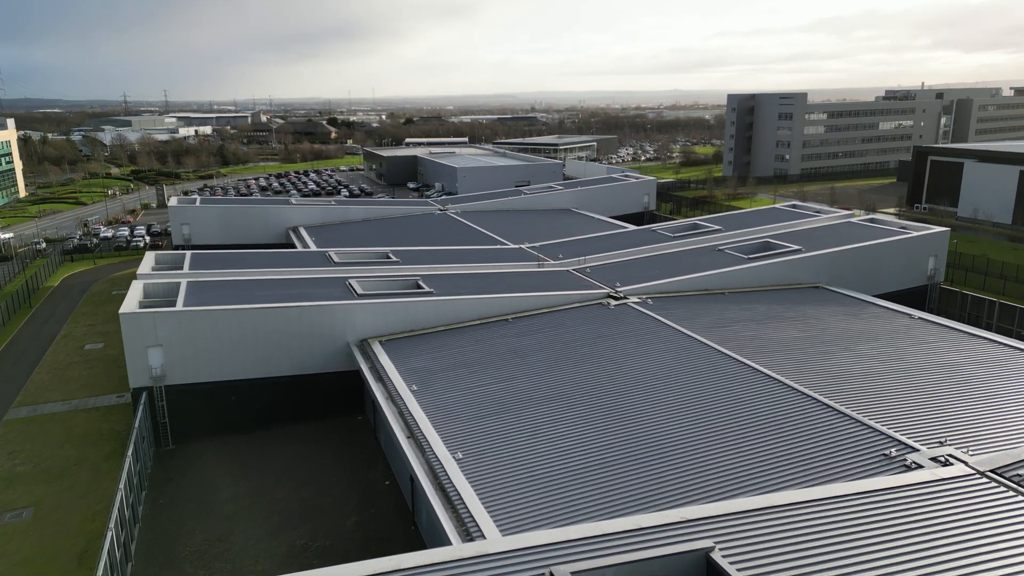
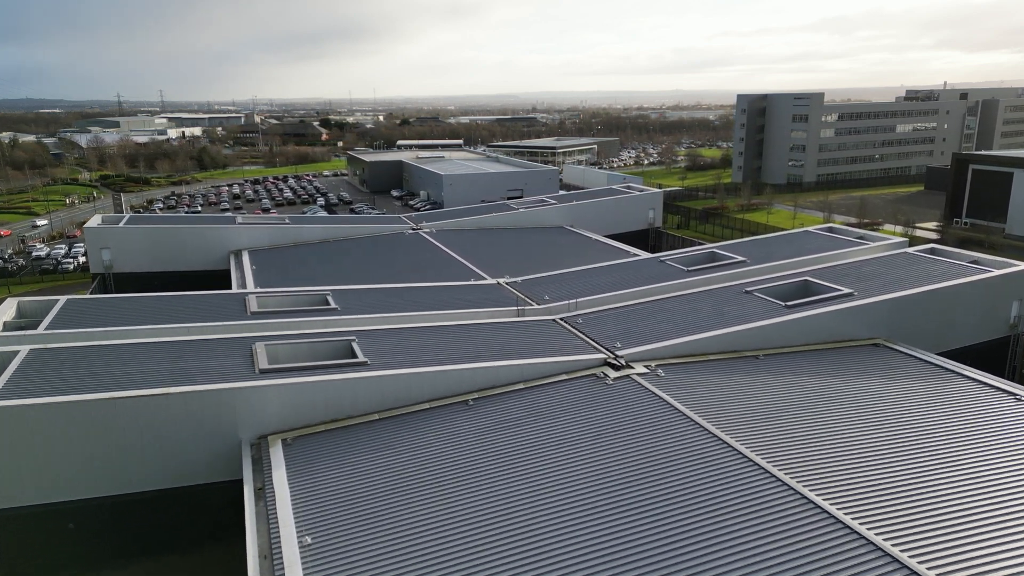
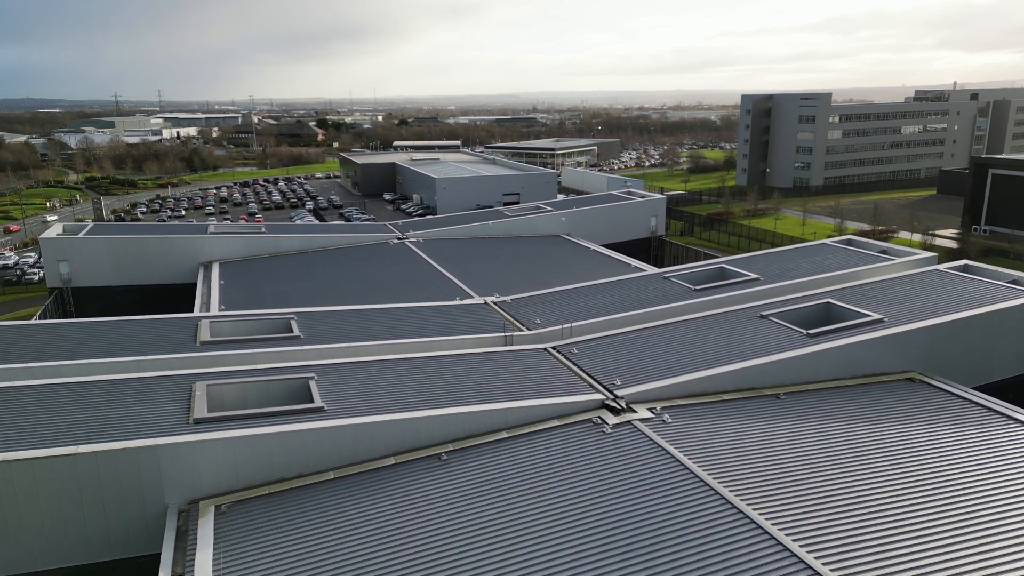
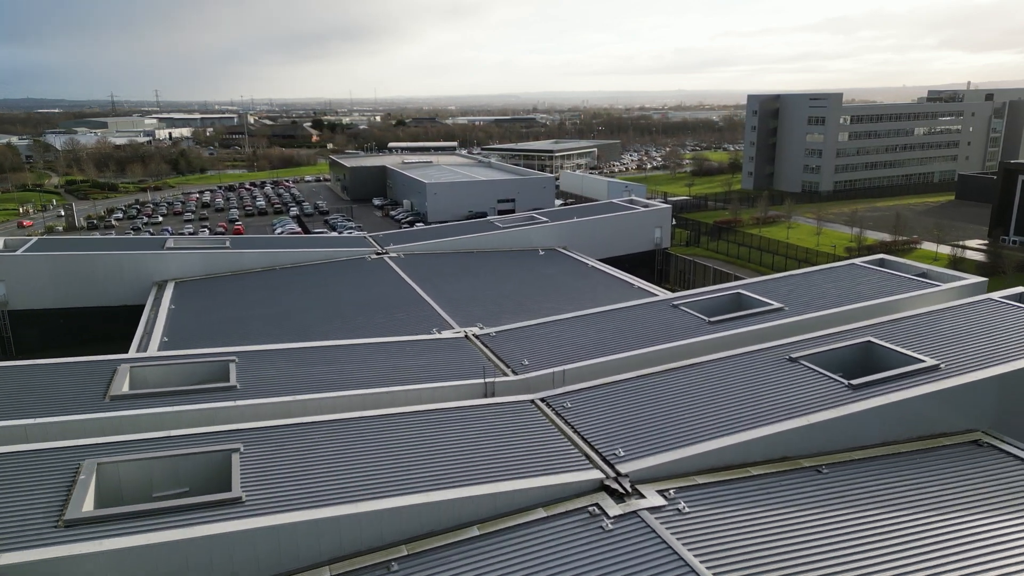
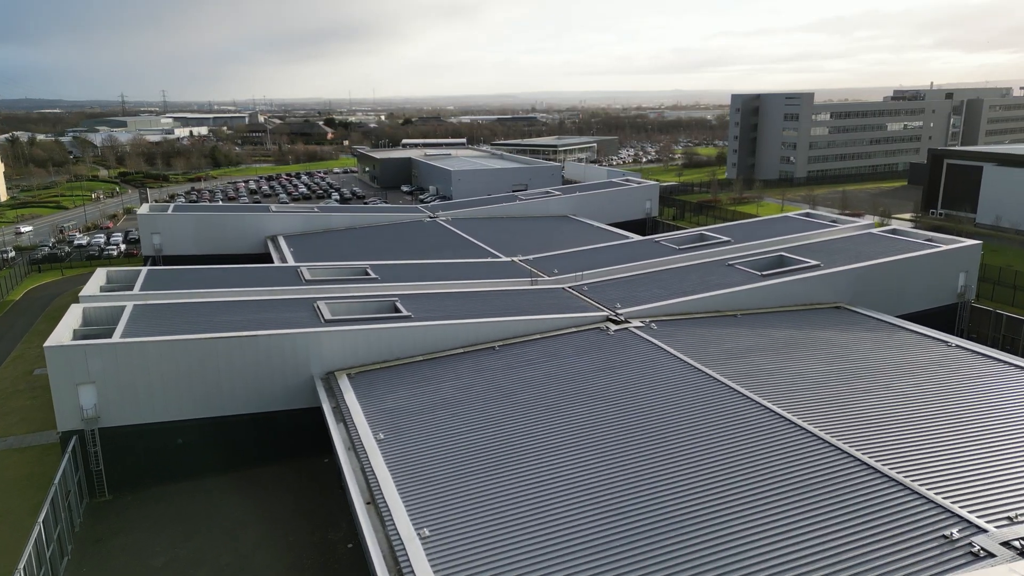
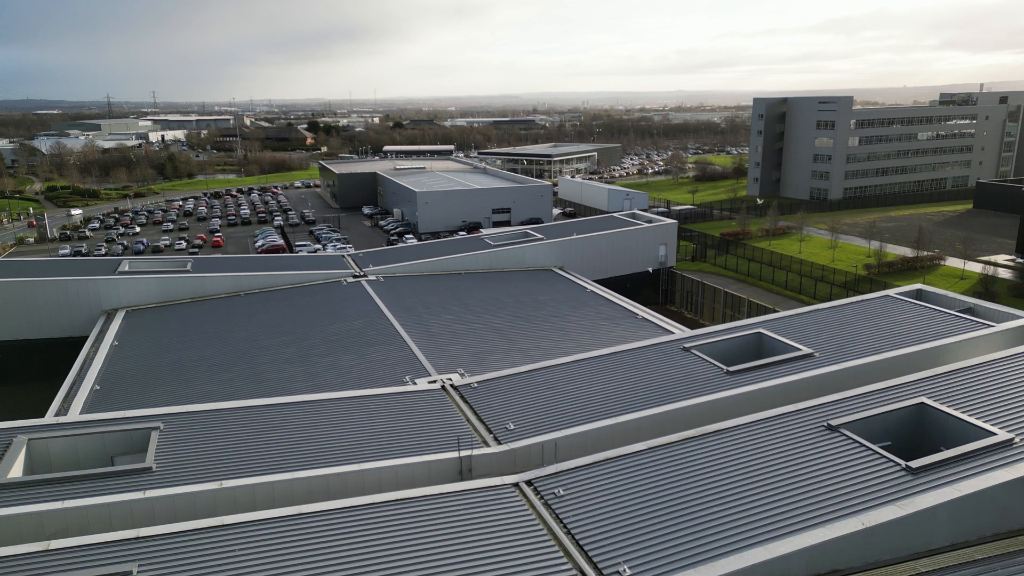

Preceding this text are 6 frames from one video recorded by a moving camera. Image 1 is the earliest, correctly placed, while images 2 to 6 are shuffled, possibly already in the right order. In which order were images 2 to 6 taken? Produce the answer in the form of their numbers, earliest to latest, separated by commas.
5, 2, 3, 4, 6
